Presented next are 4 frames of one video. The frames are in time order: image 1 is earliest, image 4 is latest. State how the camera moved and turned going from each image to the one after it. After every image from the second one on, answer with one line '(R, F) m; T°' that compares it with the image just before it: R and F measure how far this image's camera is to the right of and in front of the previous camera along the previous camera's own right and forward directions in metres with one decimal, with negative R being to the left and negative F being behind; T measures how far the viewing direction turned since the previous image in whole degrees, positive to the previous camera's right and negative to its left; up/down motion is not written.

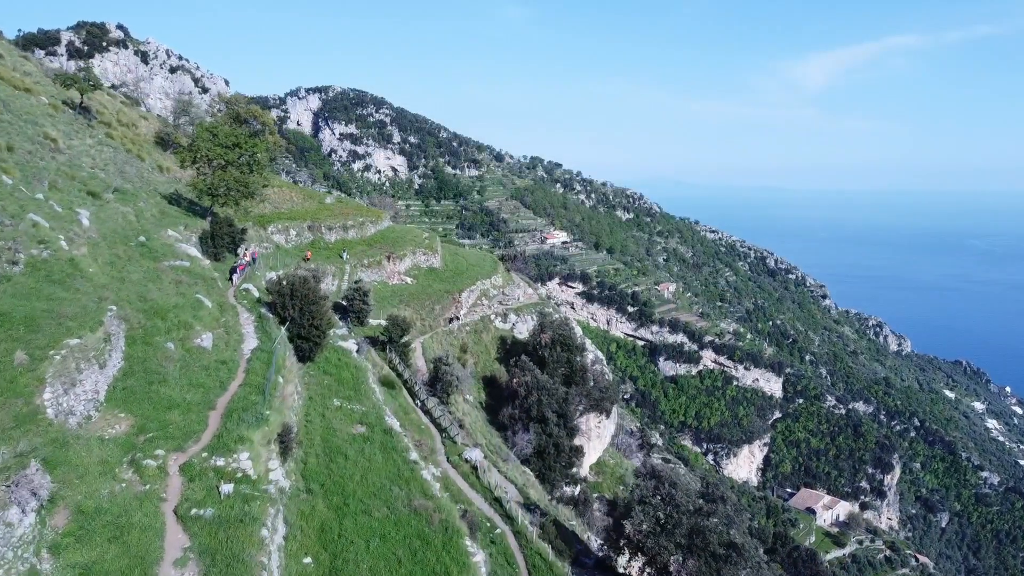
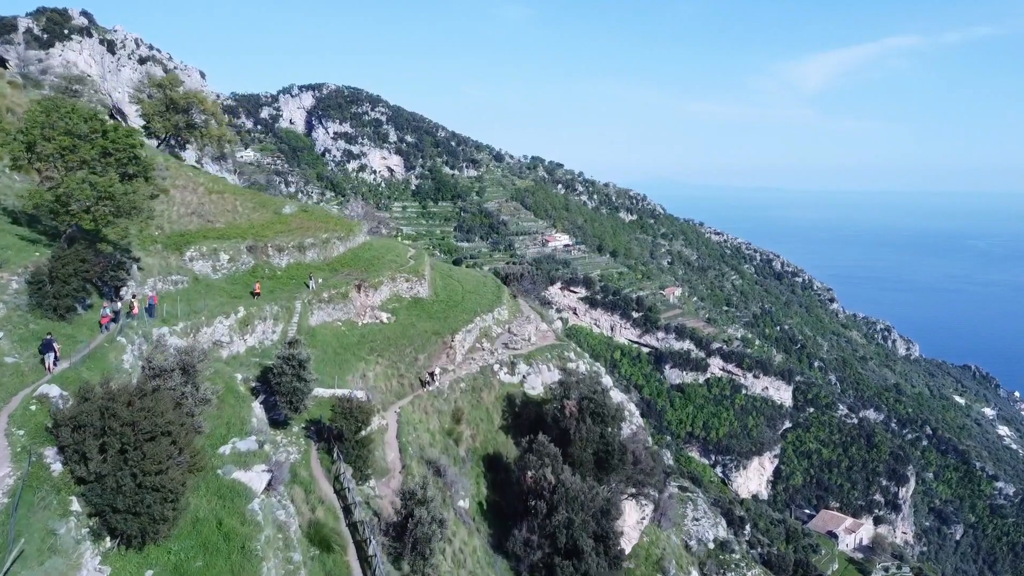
(-0.2, +4.0) m; 0°
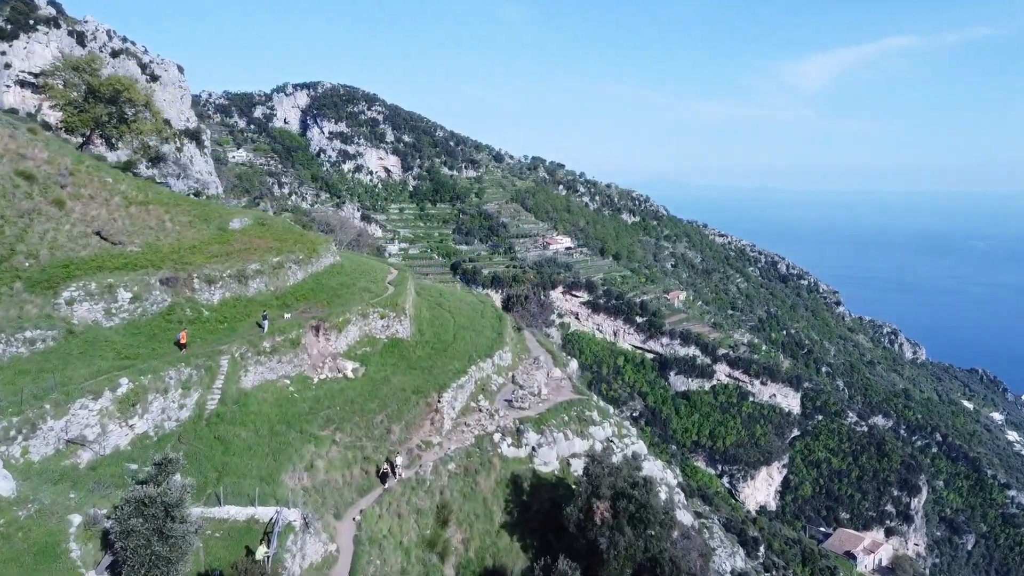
(-0.1, +3.0) m; 0°
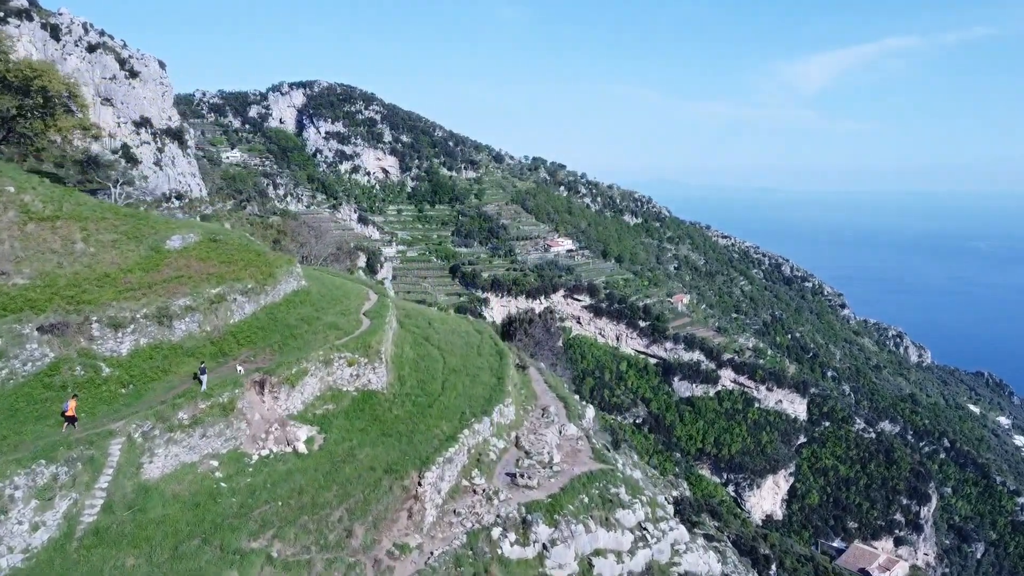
(0.0, +2.2) m; 0°
